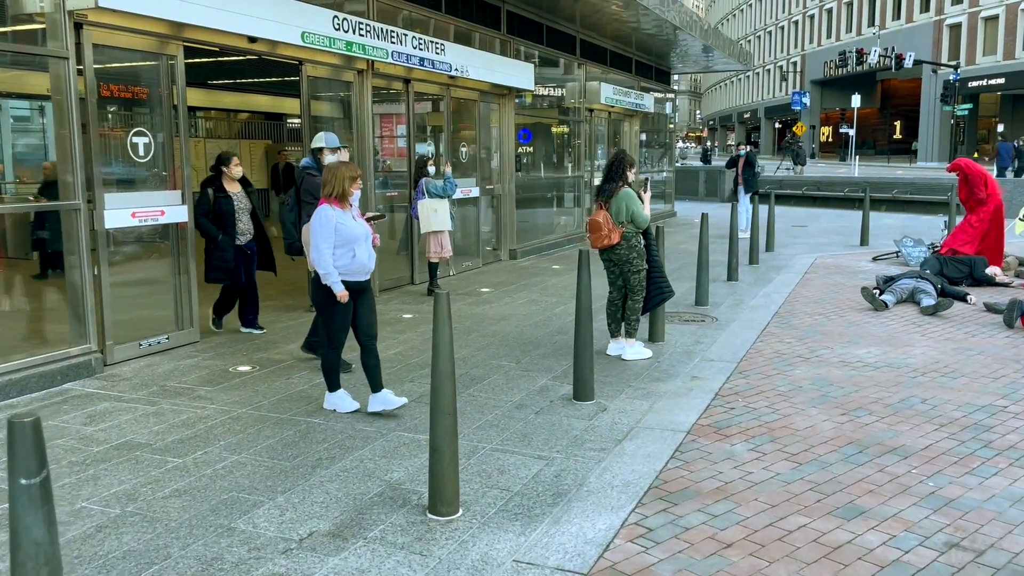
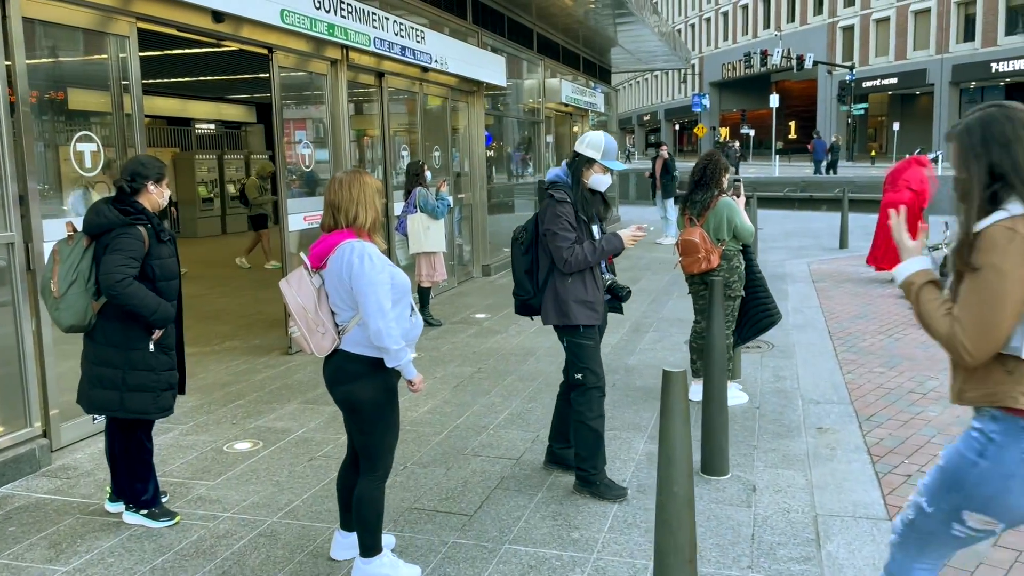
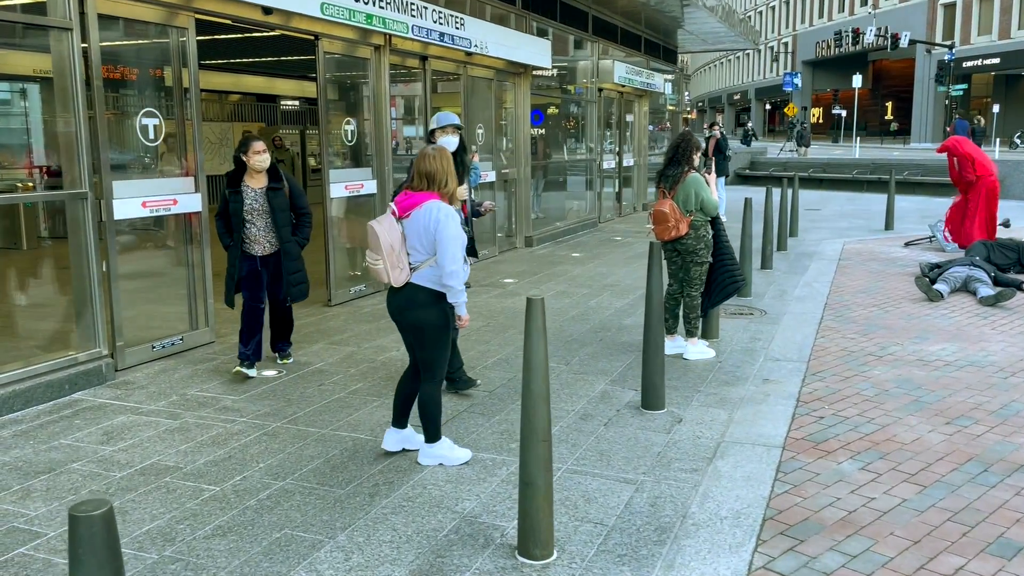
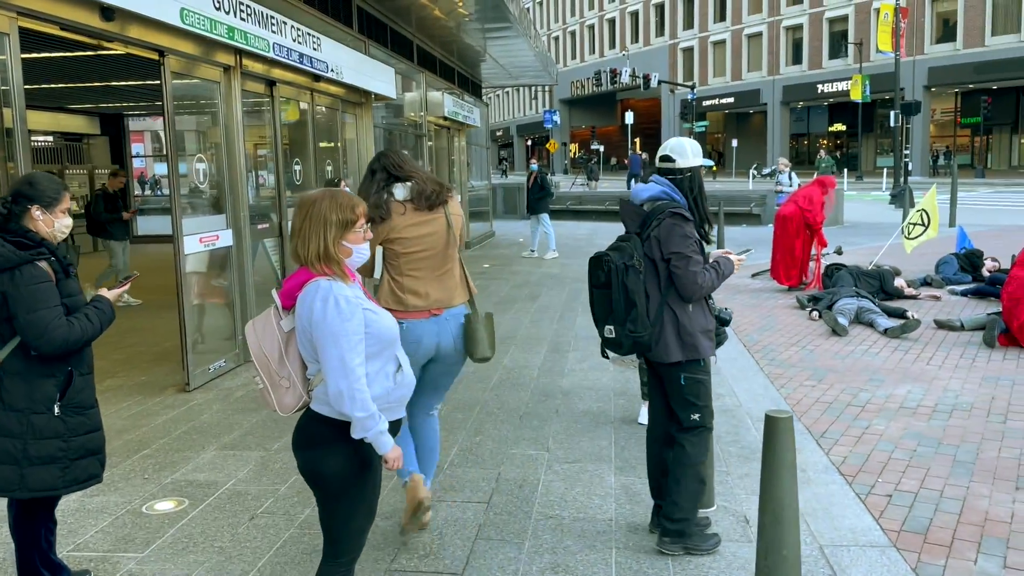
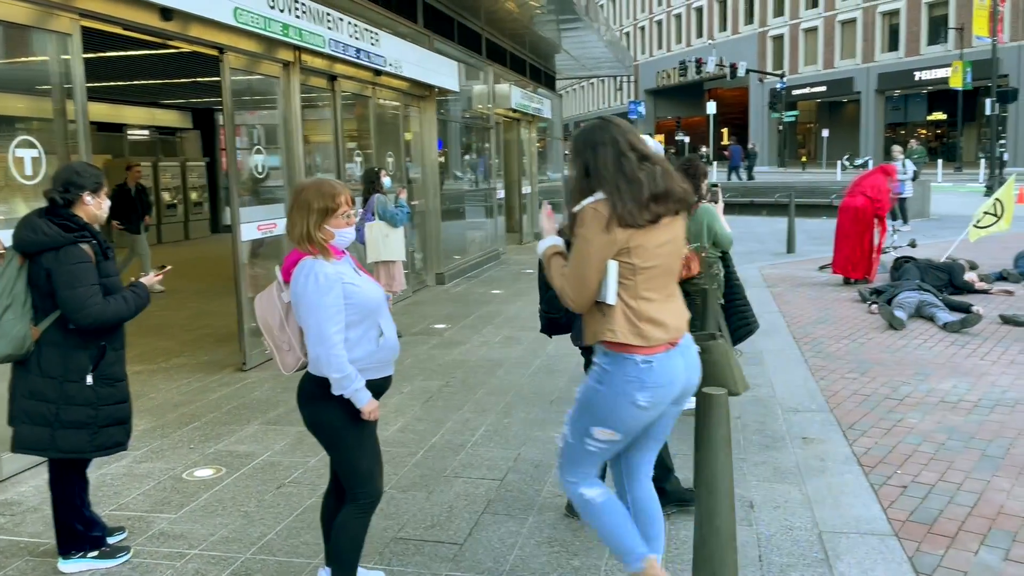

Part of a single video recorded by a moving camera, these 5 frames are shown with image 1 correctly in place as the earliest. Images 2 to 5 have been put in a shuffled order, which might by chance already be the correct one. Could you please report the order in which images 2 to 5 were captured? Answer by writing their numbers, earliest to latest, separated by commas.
3, 2, 5, 4
